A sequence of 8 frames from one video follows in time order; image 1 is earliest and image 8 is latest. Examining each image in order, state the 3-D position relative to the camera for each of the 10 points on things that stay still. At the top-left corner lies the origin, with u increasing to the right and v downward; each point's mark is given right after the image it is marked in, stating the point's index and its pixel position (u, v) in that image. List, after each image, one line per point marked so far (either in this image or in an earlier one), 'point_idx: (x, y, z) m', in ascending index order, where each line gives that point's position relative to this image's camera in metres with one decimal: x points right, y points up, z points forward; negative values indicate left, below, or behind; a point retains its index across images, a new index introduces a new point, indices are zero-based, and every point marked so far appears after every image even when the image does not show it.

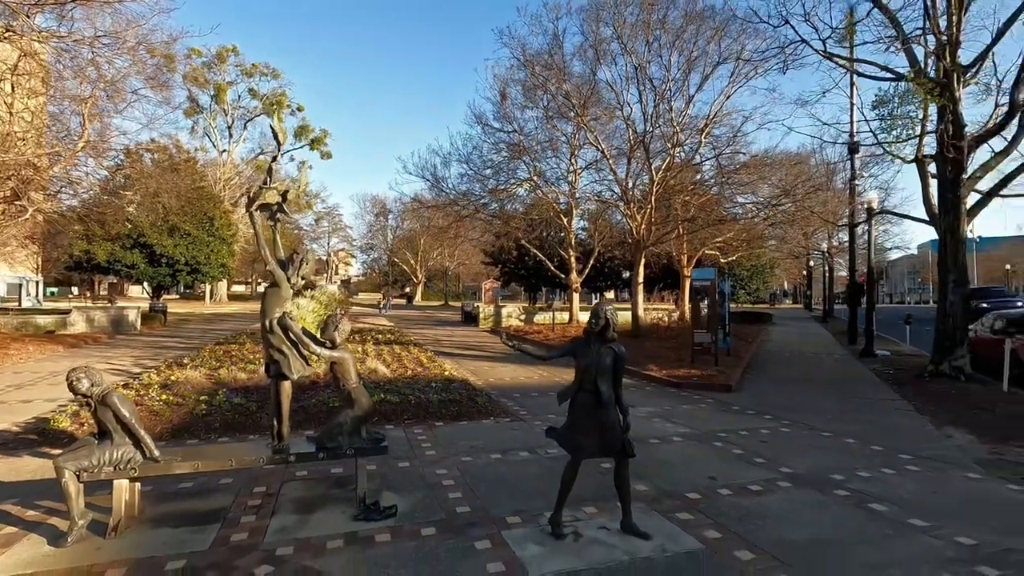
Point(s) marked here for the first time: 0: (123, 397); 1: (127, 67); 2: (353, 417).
0: (-3.2, -0.9, +4.5) m
1: (-11.2, +6.4, +15.6) m
2: (-1.5, -1.2, +5.0) m
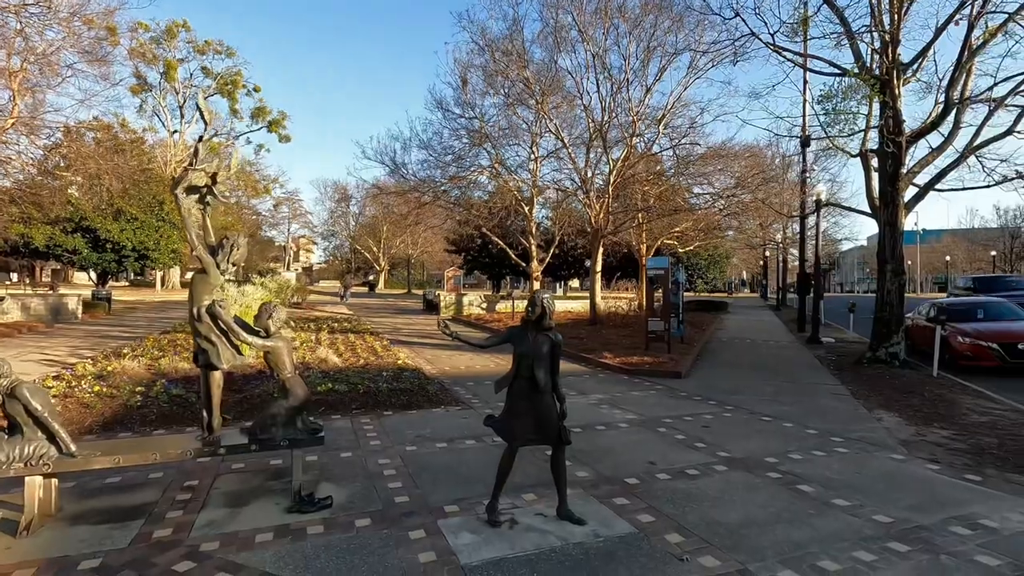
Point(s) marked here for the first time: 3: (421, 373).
0: (-3.8, -0.8, +4.2) m
1: (-12.4, +6.8, +14.6) m
2: (-2.0, -1.1, +4.9) m
3: (-1.8, -1.7, +10.4) m
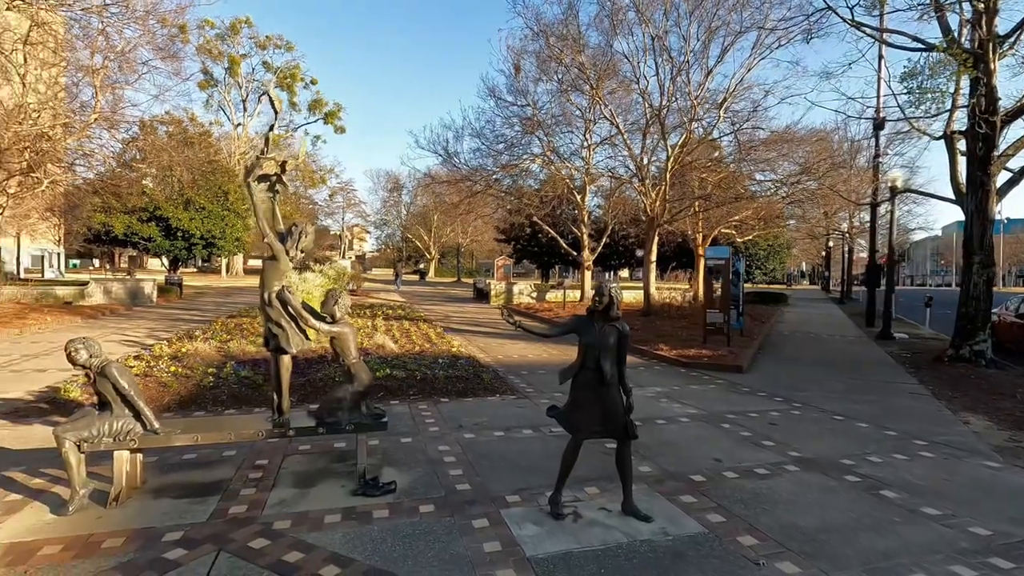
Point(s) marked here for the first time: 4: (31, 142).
0: (-3.2, -0.7, +4.5) m
1: (-10.8, +7.2, +15.4) m
2: (-1.5, -1.0, +5.0) m
3: (-0.7, -1.4, +10.5) m
4: (-14.6, +4.4, +16.1) m
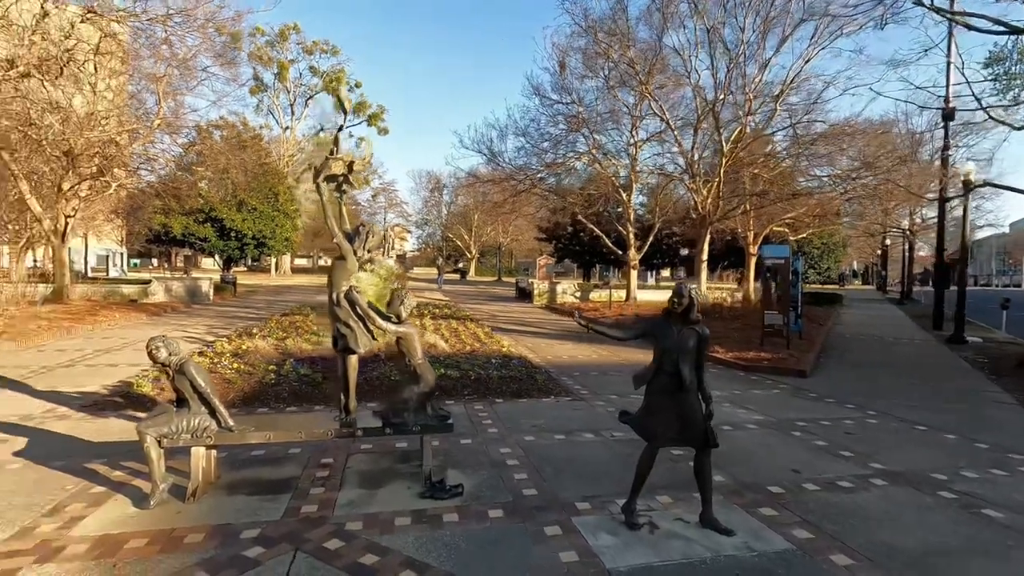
0: (-2.7, -0.7, +4.6) m
1: (-9.4, +7.3, +16.0) m
2: (-0.9, -1.0, +4.9) m
3: (+0.3, -1.4, +10.4) m
4: (-13.1, +4.5, +17.0) m
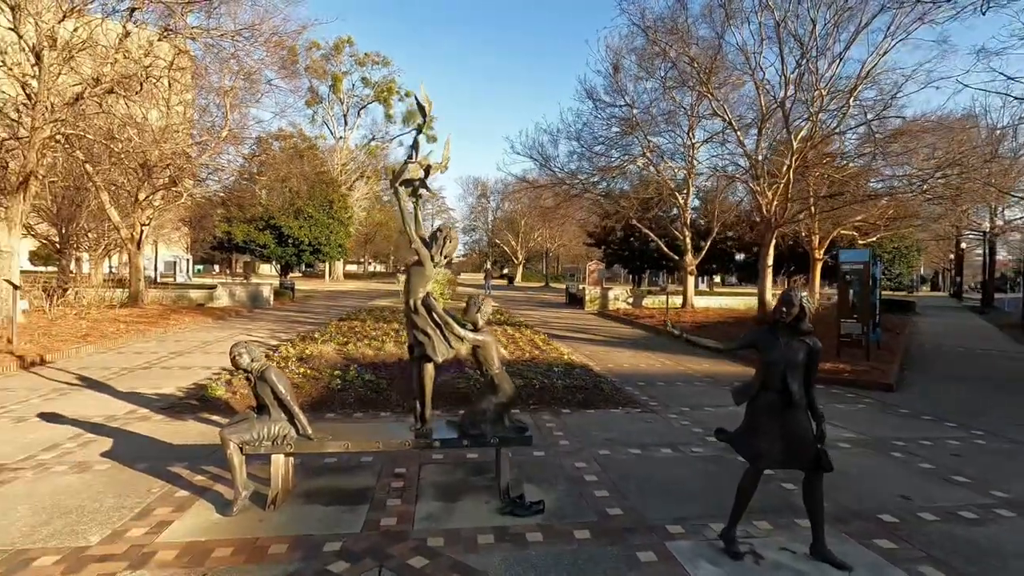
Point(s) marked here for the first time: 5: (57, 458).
0: (-2.0, -0.7, +4.5) m
1: (-7.7, +7.1, +16.6) m
2: (-0.1, -1.0, +4.8) m
3: (+1.5, -1.5, +10.1) m
4: (-11.3, +4.3, +17.8) m
5: (-4.8, -1.8, +5.6) m
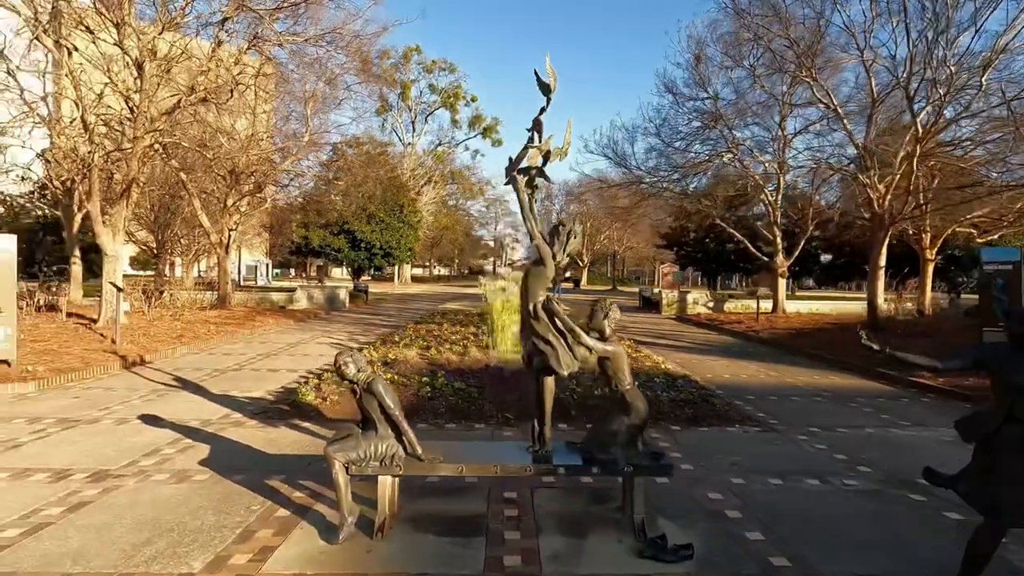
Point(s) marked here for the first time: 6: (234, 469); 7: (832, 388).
0: (-0.9, -0.7, +4.1) m
1: (-5.3, +7.0, +16.8) m
2: (+0.9, -1.1, +4.1) m
3: (+3.1, -1.6, +9.2) m
4: (-8.7, +4.2, +18.4) m
5: (-3.6, -1.8, +5.4) m
6: (-2.8, -1.8, +5.4) m
7: (+5.9, -1.8, +9.9) m
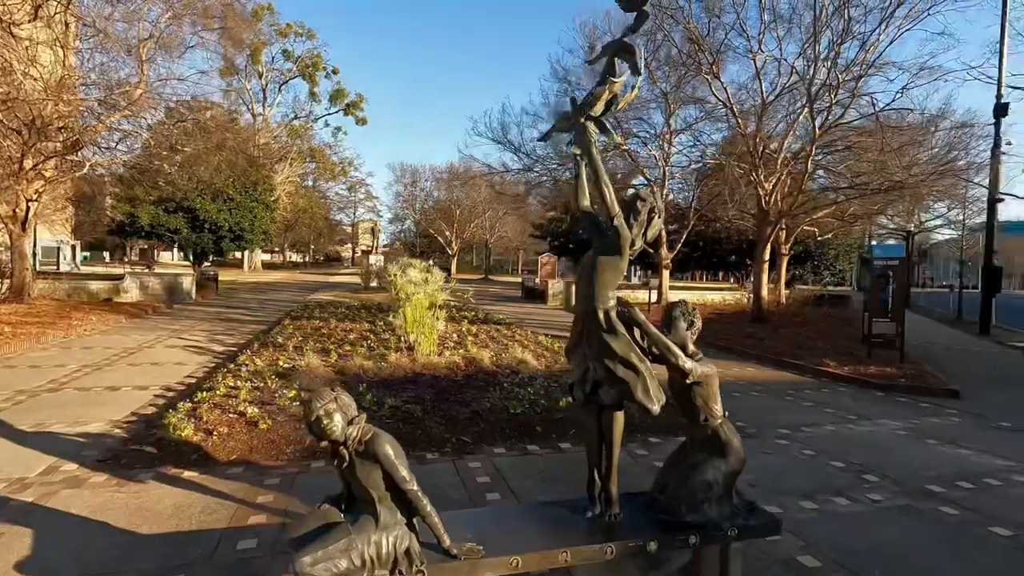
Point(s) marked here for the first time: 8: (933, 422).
0: (-0.5, -0.7, +2.5) m
1: (-8.0, +7.3, +13.5) m
2: (+1.2, -1.1, +3.0) m
3: (+2.0, -1.5, +8.5) m
4: (-11.7, +4.5, +14.3) m
5: (-3.5, -1.8, +3.2) m
6: (-2.7, -1.8, +3.3) m
7: (+4.6, -1.7, +10.0) m
8: (+5.8, -1.8, +7.4) m
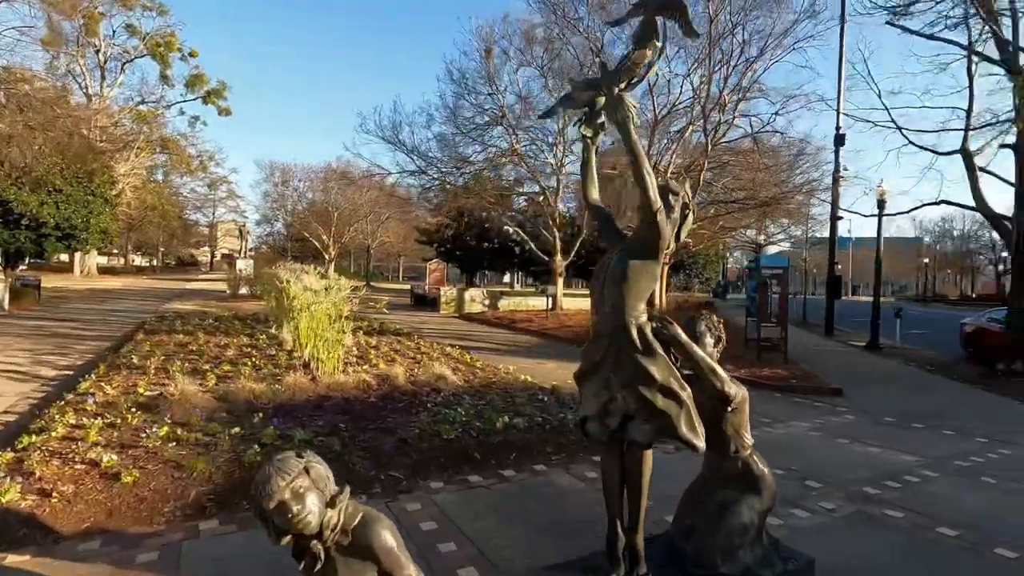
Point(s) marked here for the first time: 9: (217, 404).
0: (-0.4, -0.8, +1.8) m
1: (-10.1, +7.1, +10.9) m
2: (+1.2, -1.1, +2.6) m
3: (+0.8, -1.6, +8.2) m
4: (-13.9, +4.3, +10.8) m
5: (-3.4, -1.8, +1.7) m
6: (-2.6, -1.8, +2.1) m
7: (+3.0, -1.9, +10.1) m
8: (+4.7, -2.0, +7.9) m
9: (-3.5, -1.4, +6.3) m
